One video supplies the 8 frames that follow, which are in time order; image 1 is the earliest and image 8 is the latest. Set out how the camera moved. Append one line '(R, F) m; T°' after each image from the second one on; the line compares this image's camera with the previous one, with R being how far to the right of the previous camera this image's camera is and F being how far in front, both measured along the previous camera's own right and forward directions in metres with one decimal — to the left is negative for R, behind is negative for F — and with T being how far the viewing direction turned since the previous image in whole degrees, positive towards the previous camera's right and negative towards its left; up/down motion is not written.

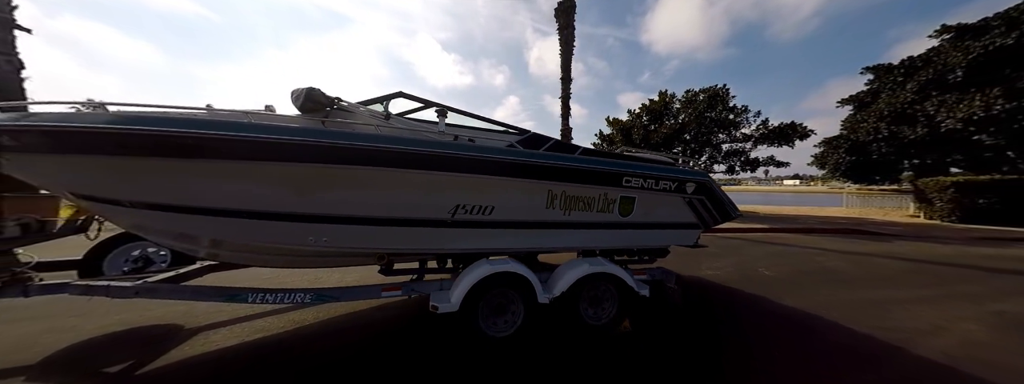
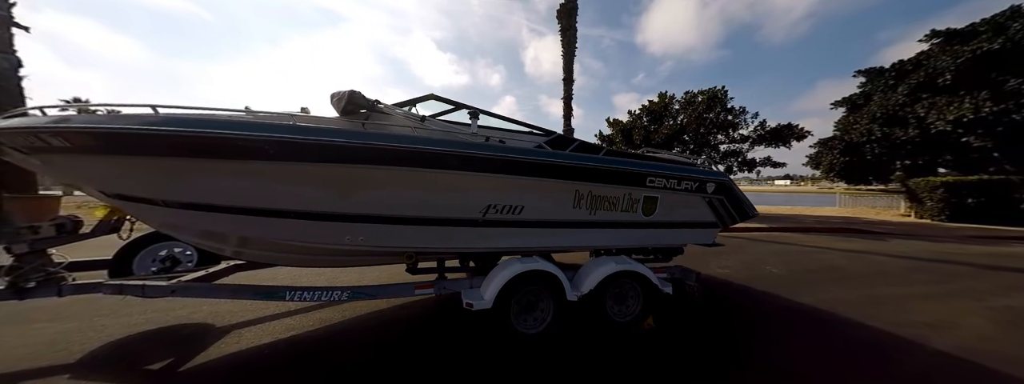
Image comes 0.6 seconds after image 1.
(-0.3, -0.1) m; +1°
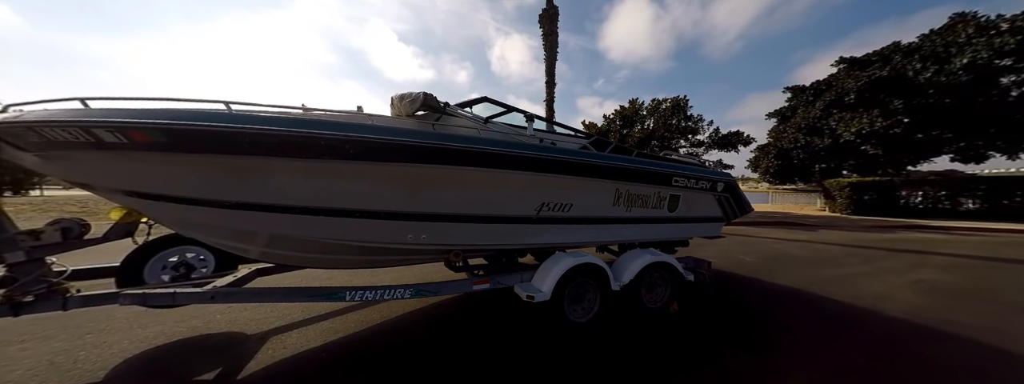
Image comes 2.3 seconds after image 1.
(-0.8, -0.1) m; +7°
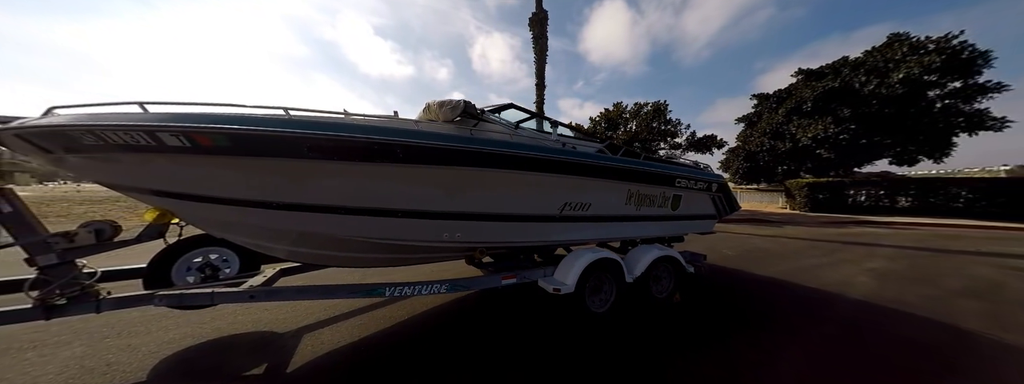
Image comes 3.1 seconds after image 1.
(-0.4, -0.2) m; +4°
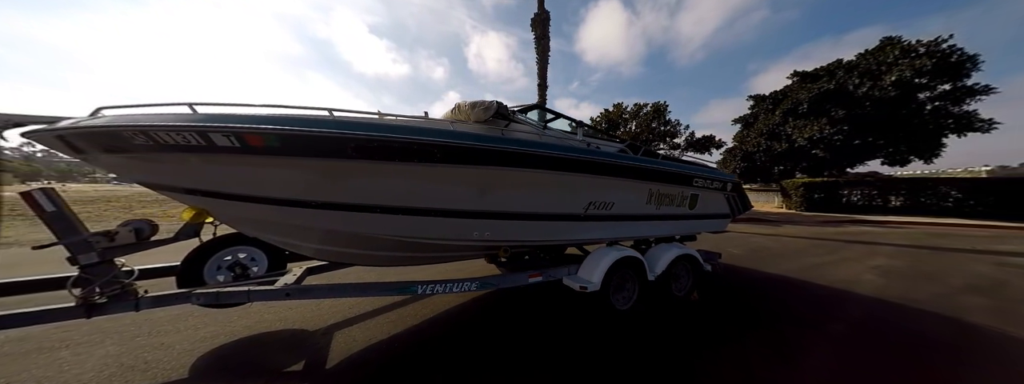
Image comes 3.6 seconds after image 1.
(-0.3, 0.0) m; +1°
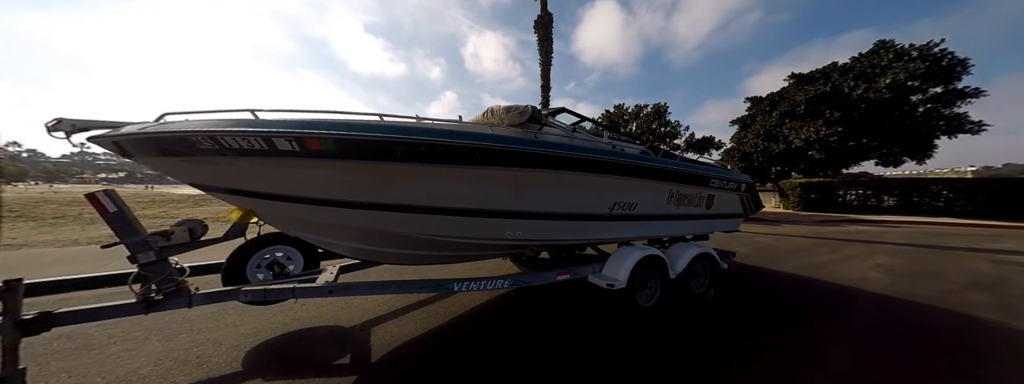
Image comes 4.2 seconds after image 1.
(-0.3, -0.1) m; +1°
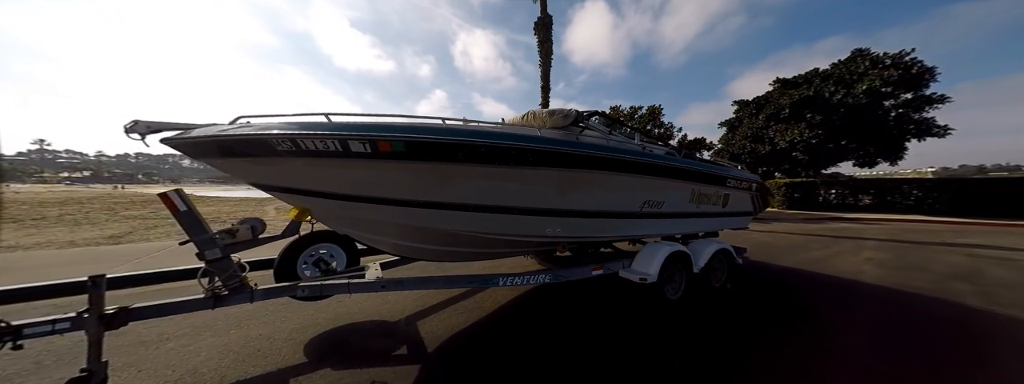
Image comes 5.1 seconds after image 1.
(-0.5, -0.1) m; +2°
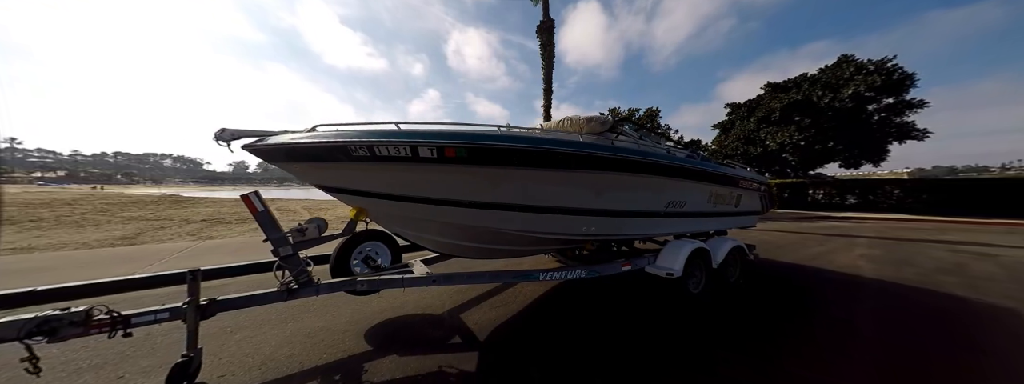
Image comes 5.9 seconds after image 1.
(-0.5, -0.1) m; +1°
